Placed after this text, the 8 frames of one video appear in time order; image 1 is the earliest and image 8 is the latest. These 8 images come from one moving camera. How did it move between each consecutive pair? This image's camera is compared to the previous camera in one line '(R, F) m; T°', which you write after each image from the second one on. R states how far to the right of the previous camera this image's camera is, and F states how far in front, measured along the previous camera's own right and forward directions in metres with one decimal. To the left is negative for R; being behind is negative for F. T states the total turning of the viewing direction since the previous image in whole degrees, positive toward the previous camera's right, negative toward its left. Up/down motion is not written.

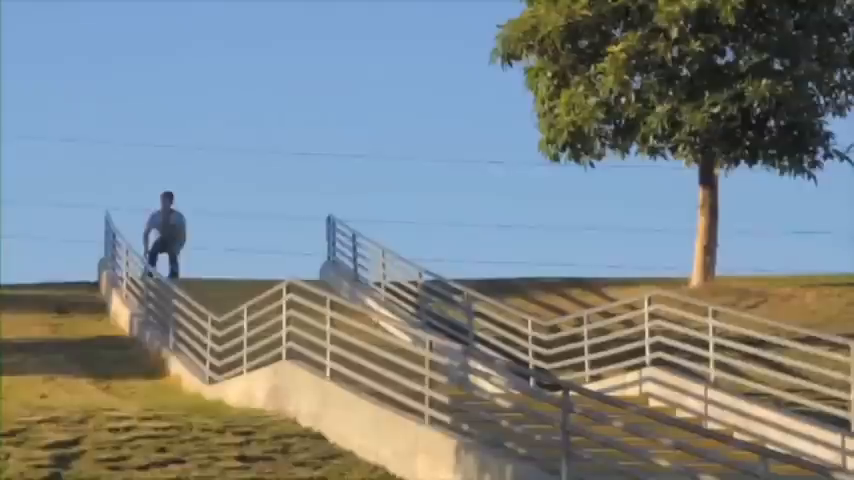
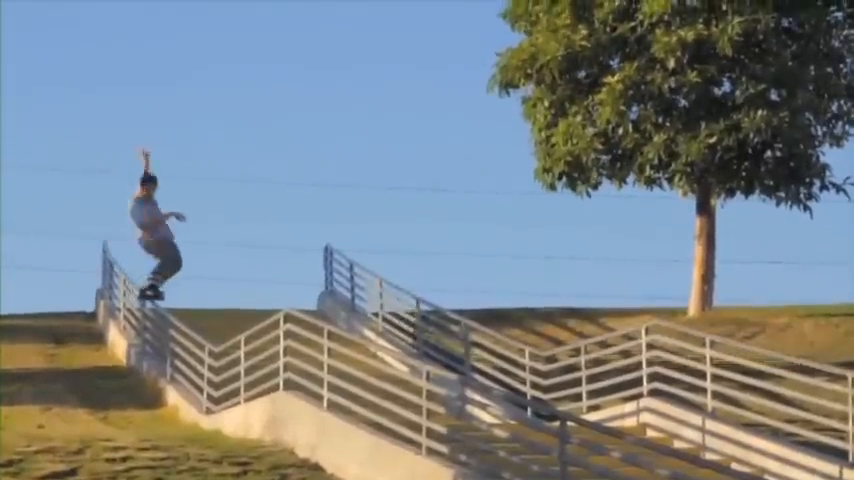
(+0.2, 0.0) m; -1°
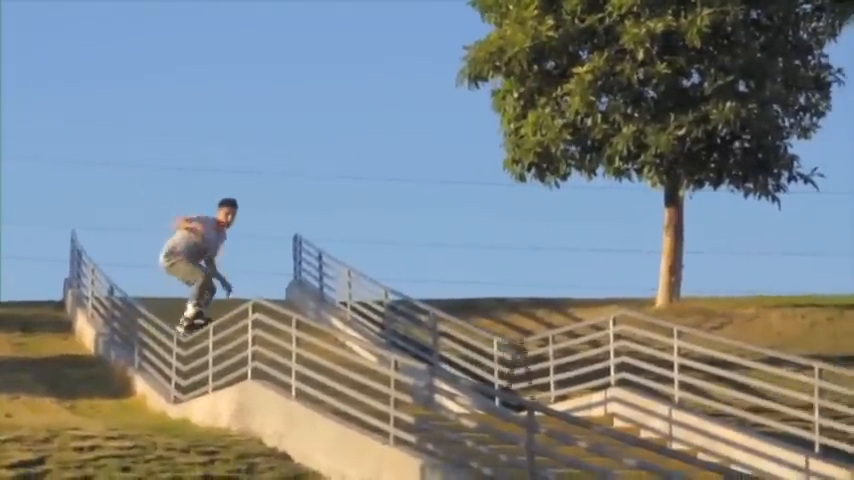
(+0.1, 0.0) m; +1°
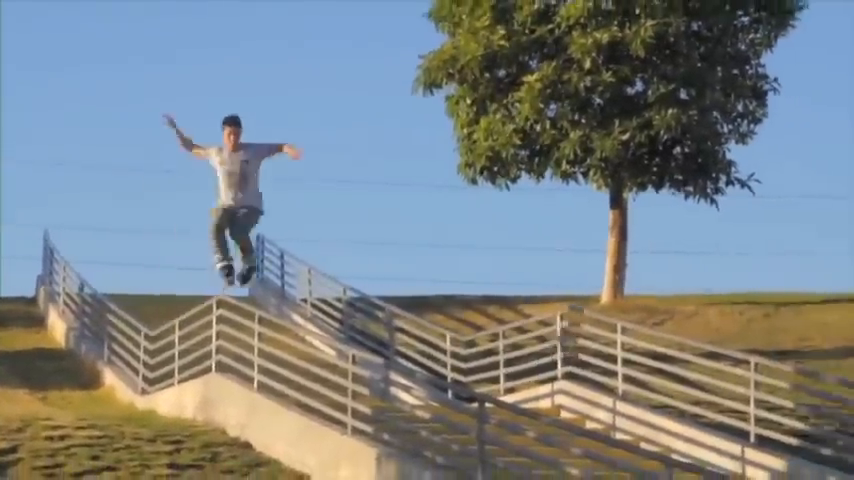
(+0.1, -0.8) m; +1°
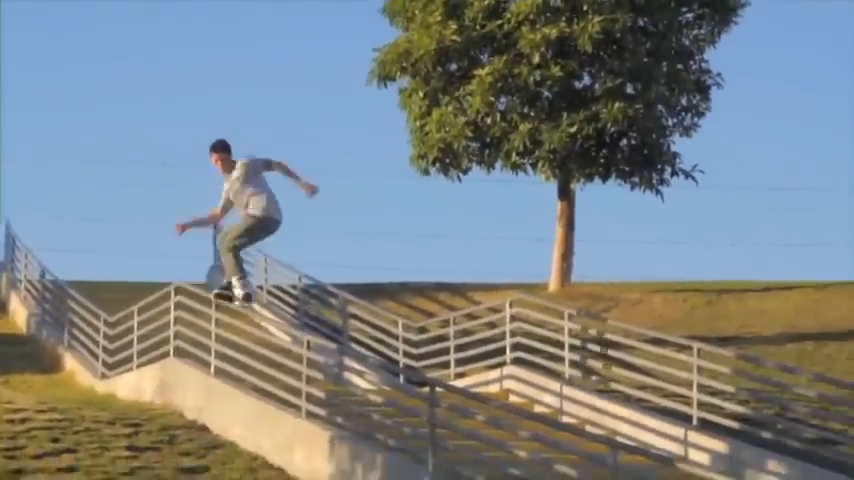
(+0.1, -0.5) m; +1°
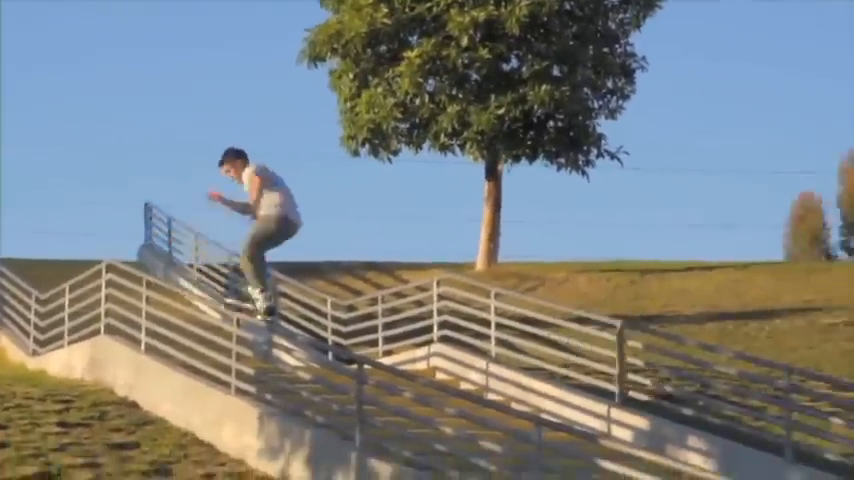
(+0.2, -0.3) m; +2°
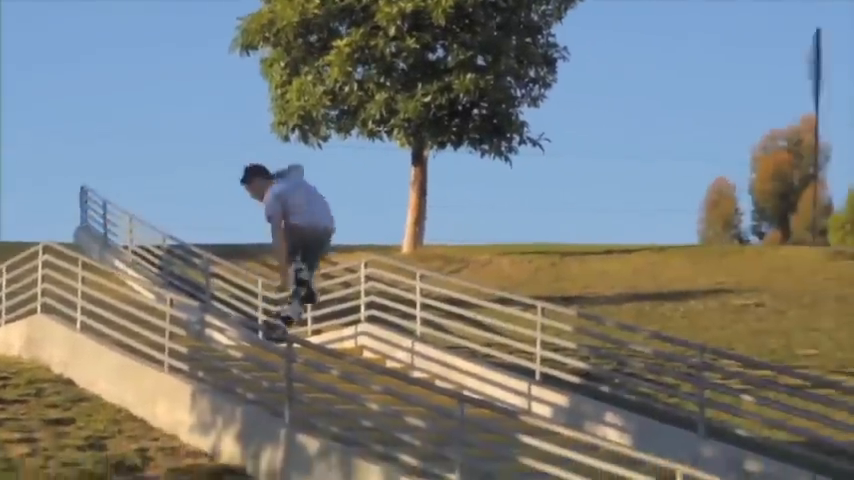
(+0.2, -0.6) m; +2°
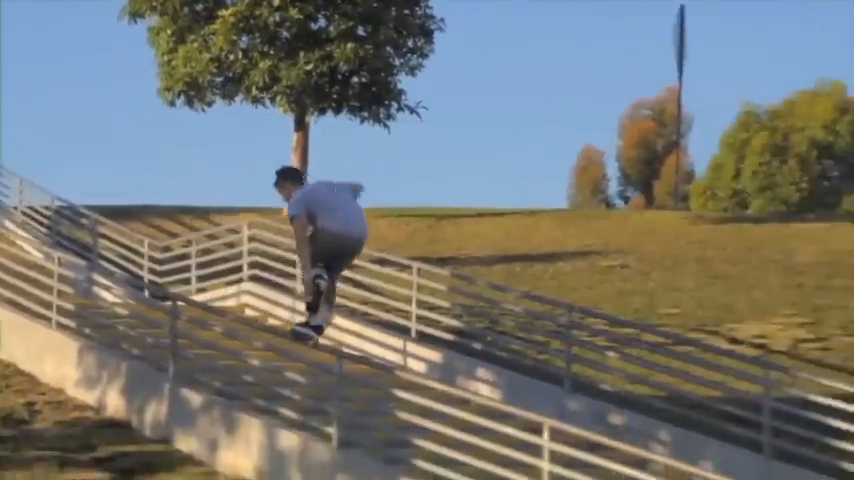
(0.0, -0.7) m; +4°
